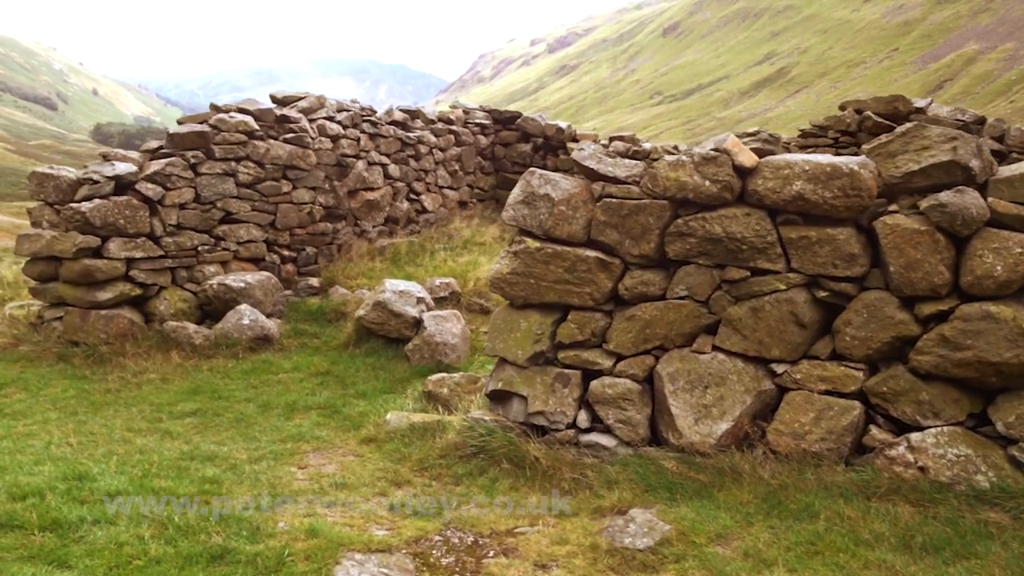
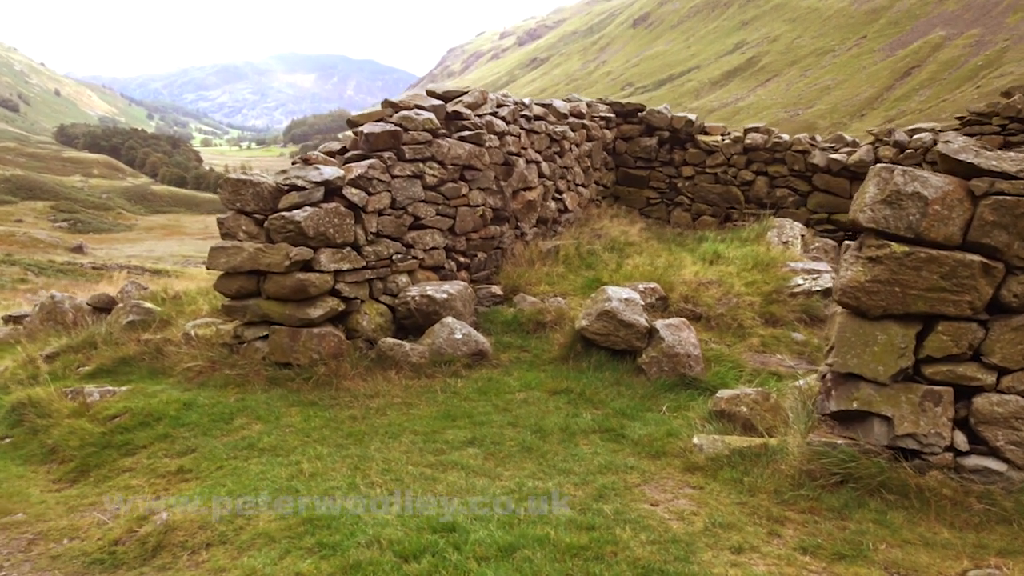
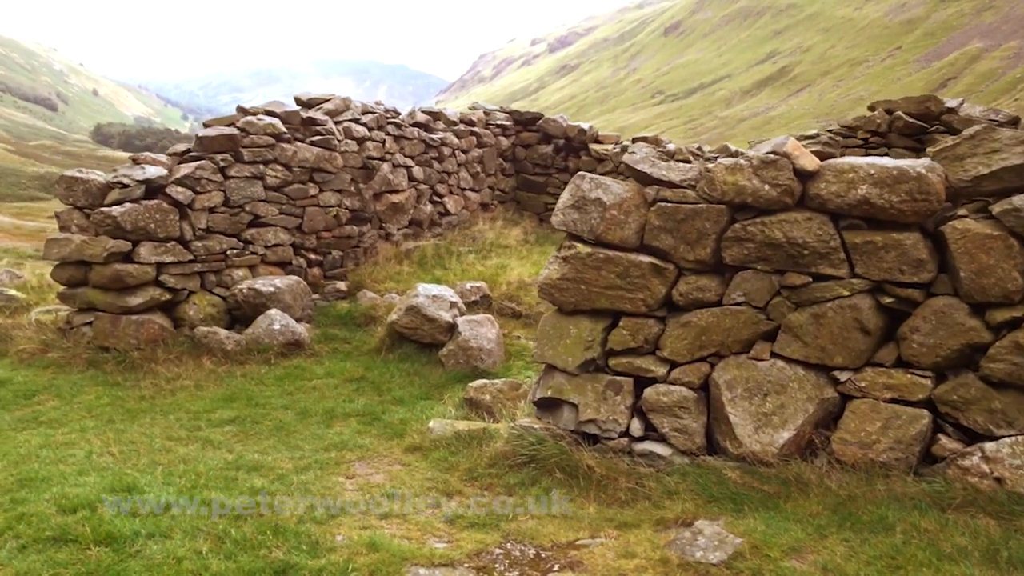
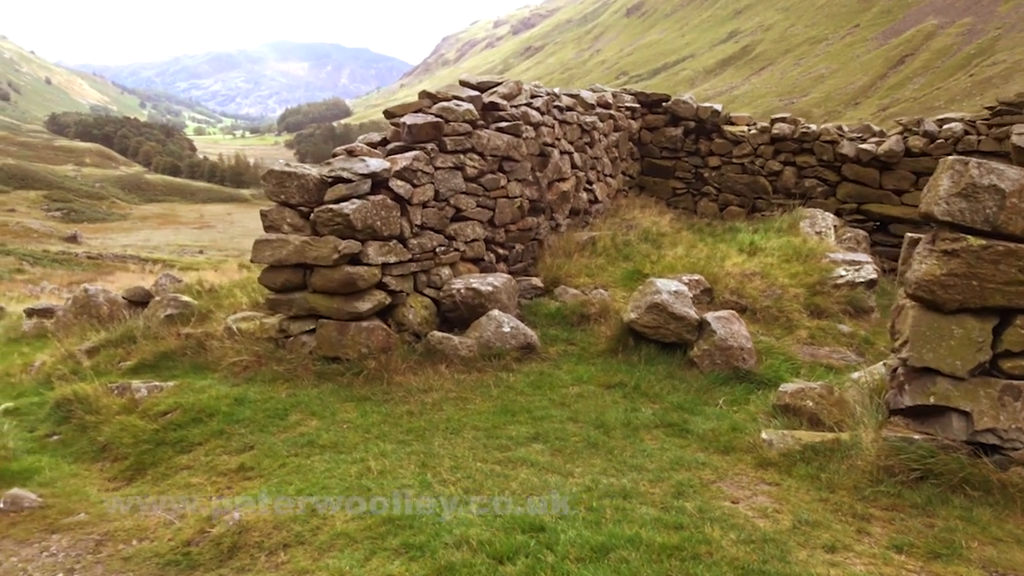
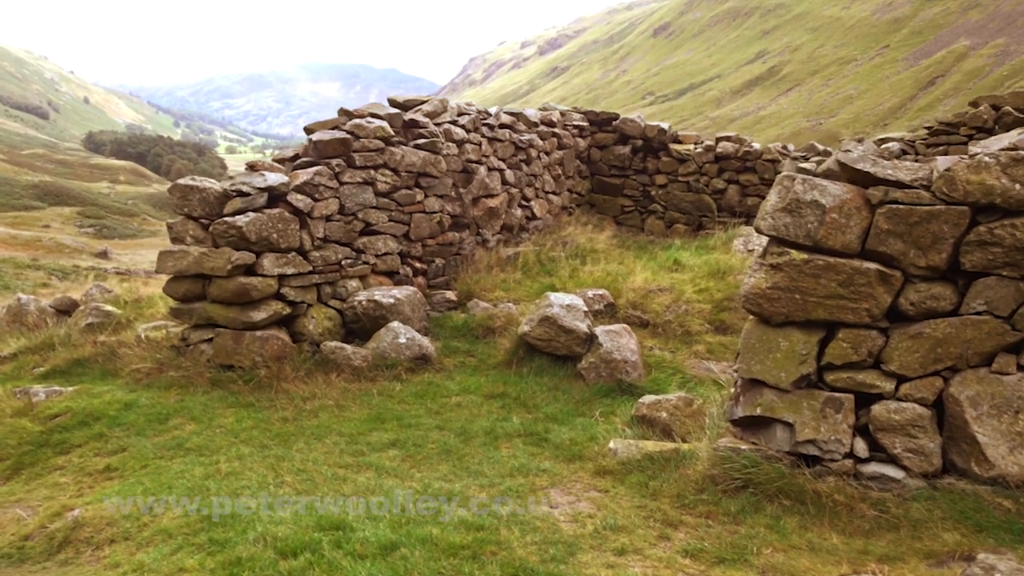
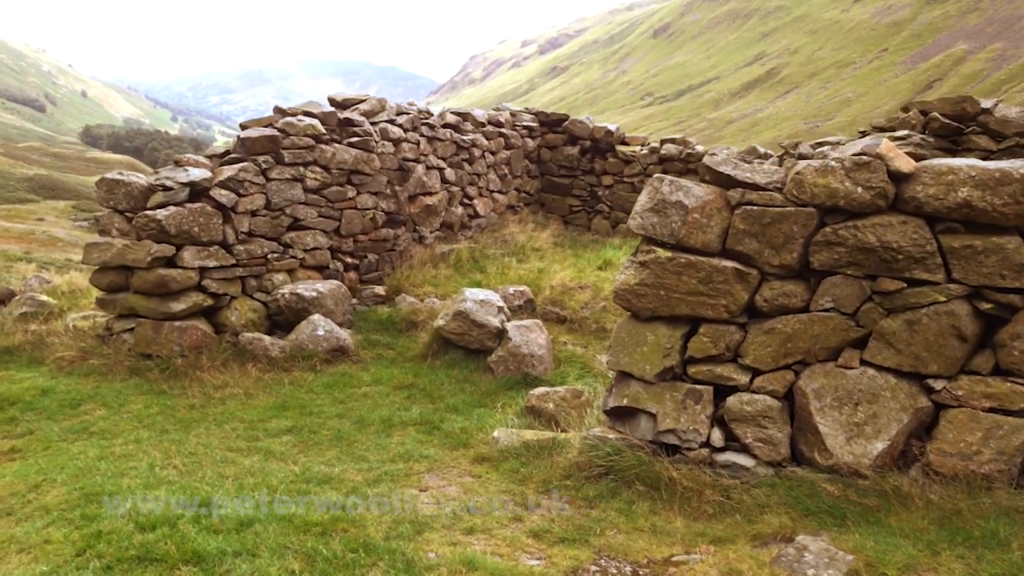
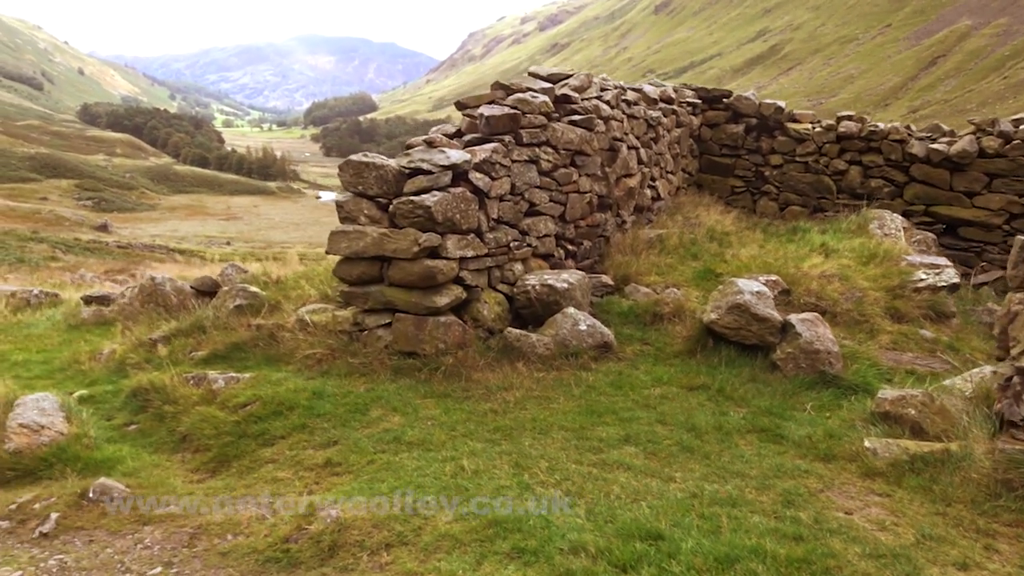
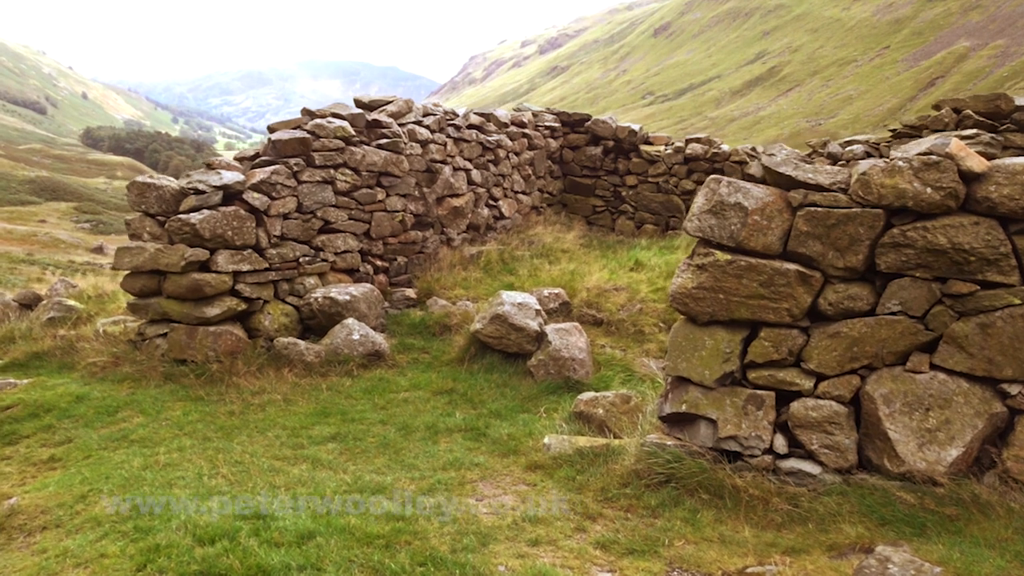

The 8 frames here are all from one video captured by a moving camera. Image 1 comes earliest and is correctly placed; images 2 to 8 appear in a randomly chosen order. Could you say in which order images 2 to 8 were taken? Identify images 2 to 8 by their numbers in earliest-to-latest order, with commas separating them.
3, 6, 8, 5, 2, 4, 7
